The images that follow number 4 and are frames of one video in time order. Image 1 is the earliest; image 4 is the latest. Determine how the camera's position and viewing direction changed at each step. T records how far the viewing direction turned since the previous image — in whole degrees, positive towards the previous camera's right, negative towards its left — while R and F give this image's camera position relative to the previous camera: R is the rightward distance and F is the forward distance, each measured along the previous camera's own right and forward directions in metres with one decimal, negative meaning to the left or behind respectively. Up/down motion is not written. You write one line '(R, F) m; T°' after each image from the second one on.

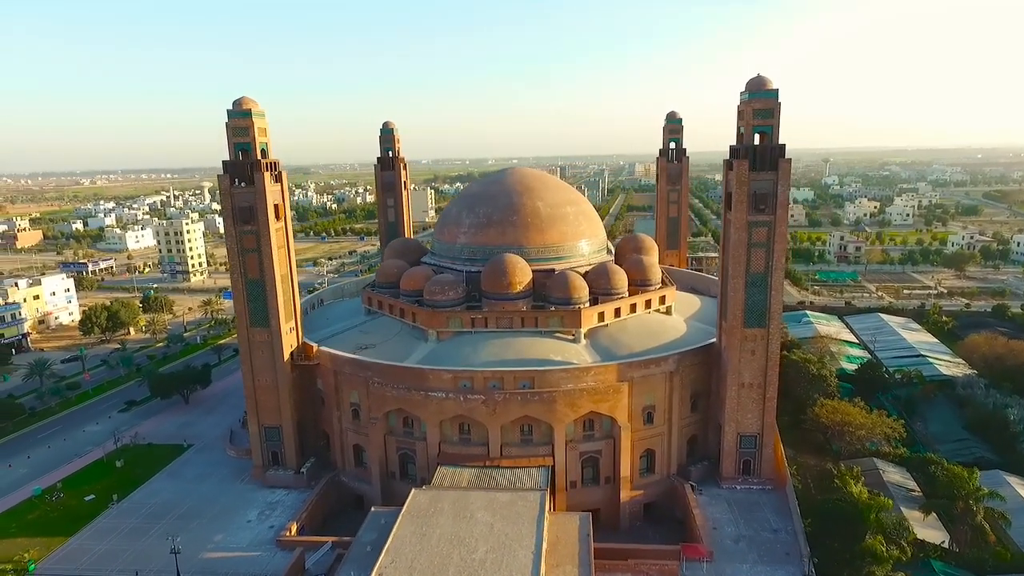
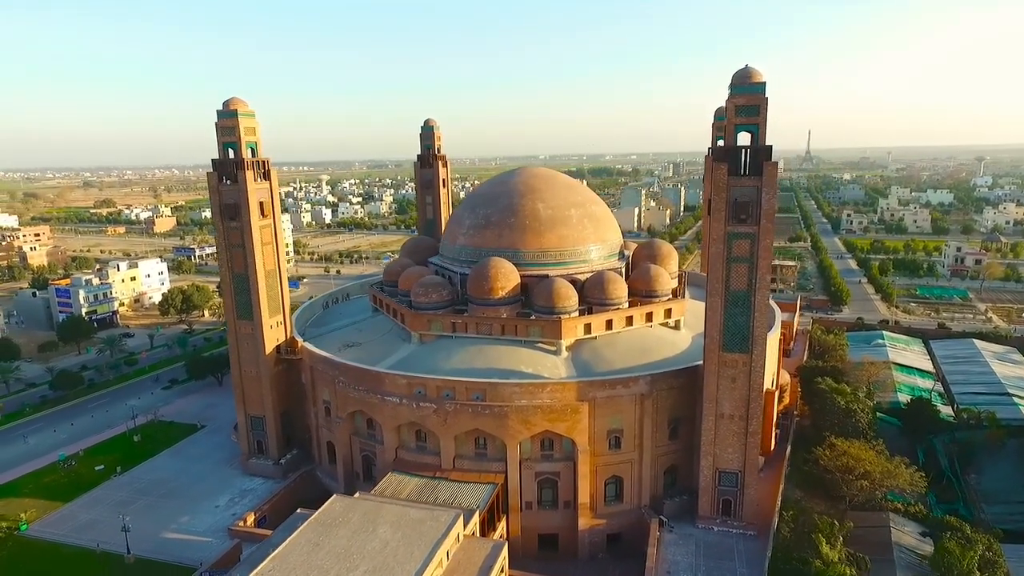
(+5.0, +1.4) m; -11°
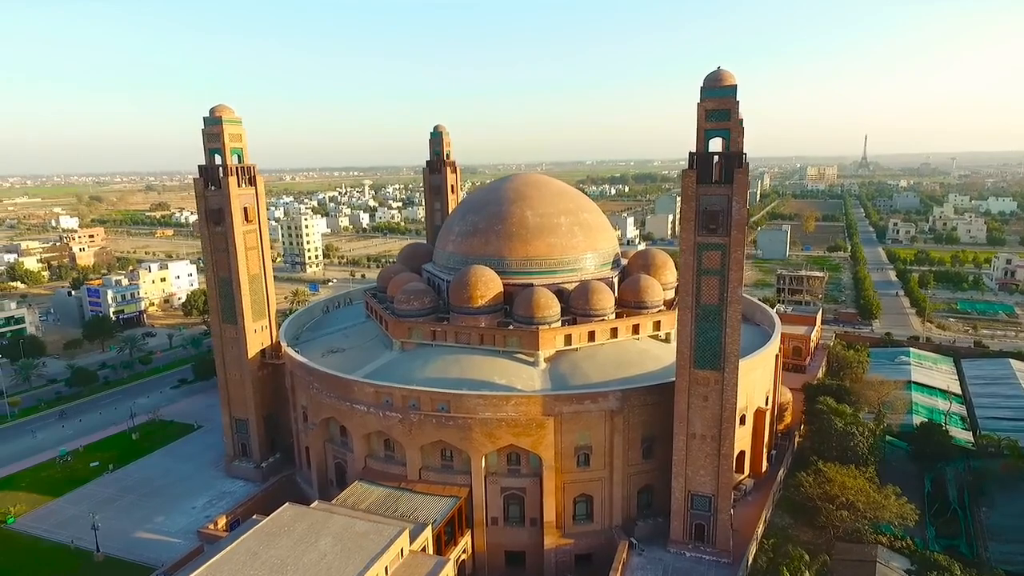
(+2.4, +0.6) m; -4°
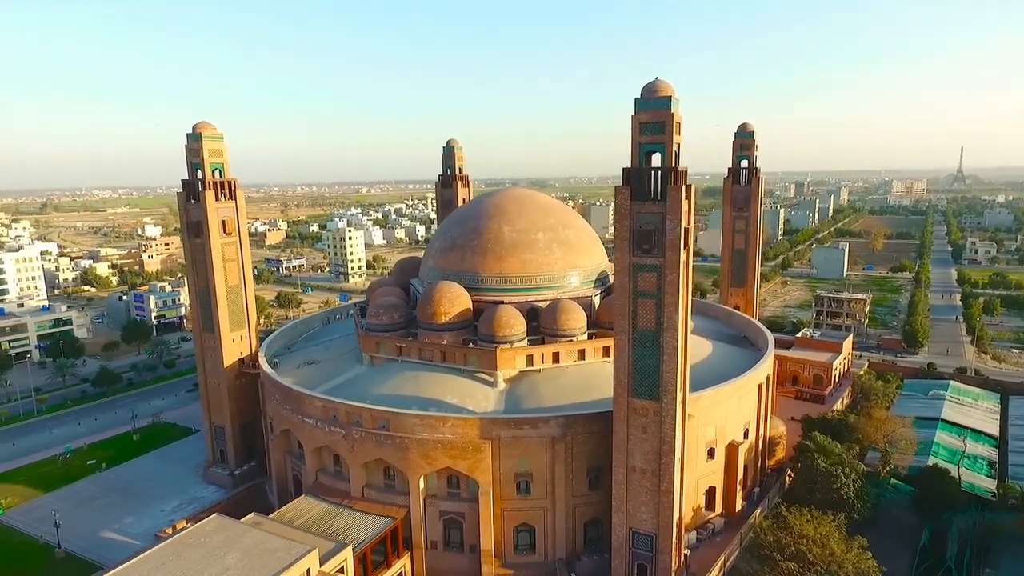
(+3.8, +0.8) m; -7°
